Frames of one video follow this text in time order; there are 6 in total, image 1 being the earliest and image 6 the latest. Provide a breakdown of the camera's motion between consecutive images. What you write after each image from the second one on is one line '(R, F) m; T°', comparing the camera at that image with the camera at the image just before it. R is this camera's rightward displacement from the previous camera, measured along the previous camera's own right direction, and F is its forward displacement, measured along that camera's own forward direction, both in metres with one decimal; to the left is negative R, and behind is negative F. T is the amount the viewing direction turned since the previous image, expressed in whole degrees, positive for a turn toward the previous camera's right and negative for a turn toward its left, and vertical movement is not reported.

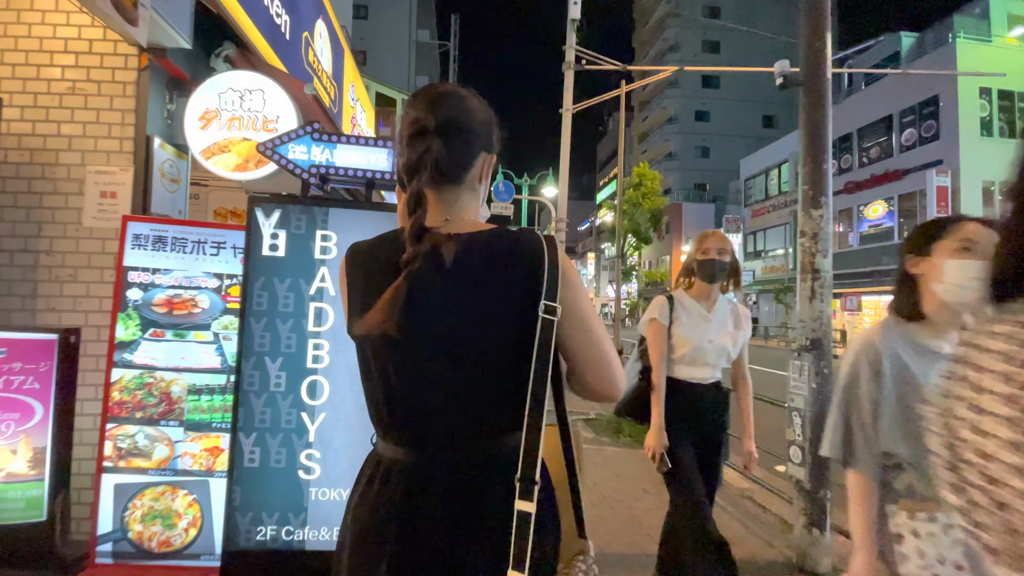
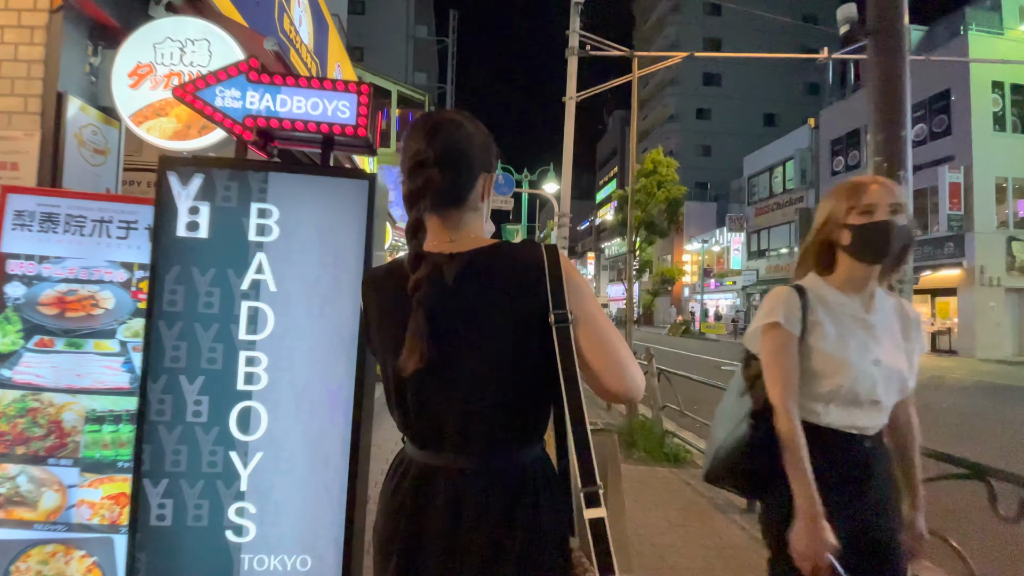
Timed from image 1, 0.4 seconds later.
(0.0, +0.8) m; 0°
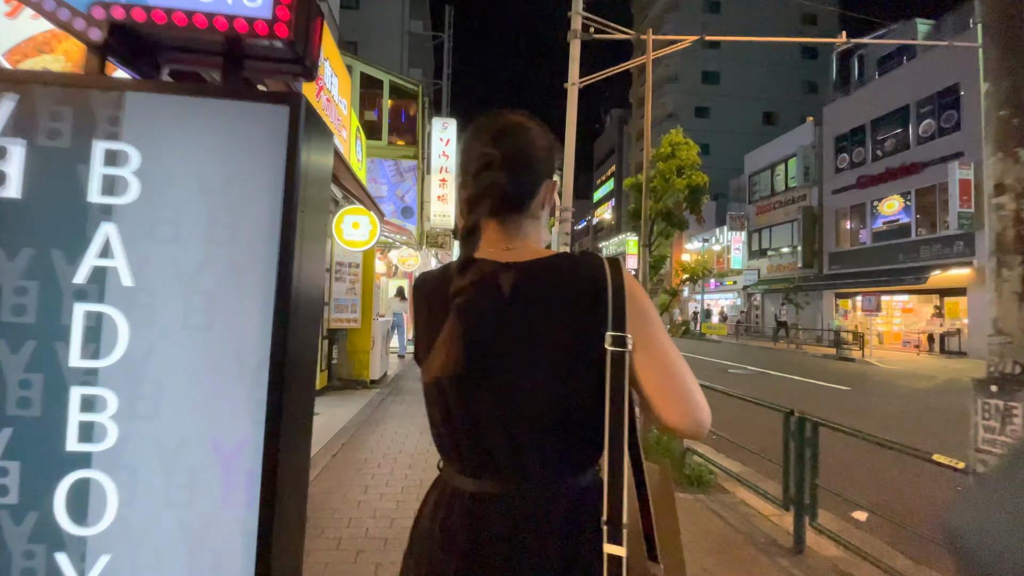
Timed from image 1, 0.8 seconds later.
(0.0, +0.9) m; 0°
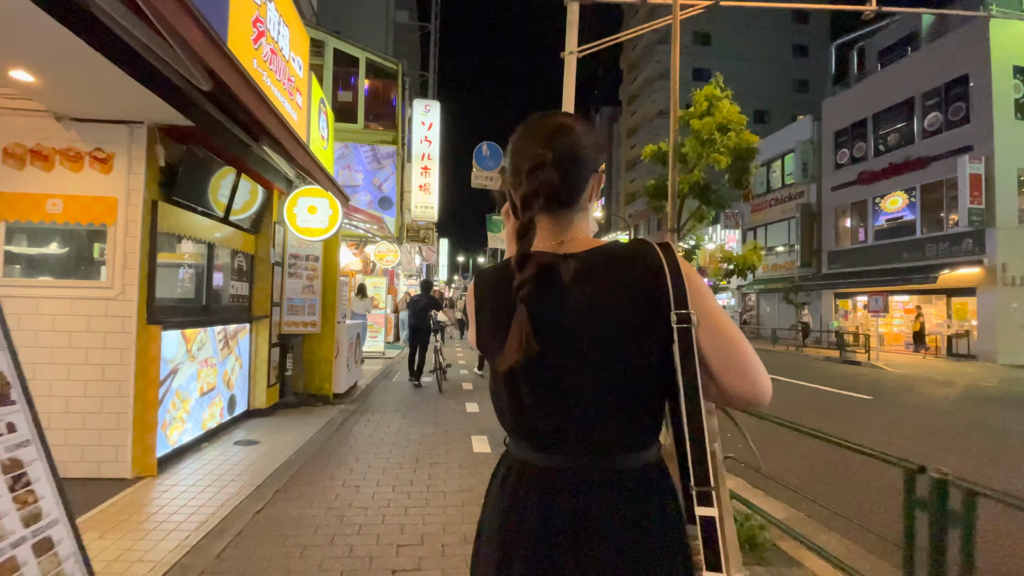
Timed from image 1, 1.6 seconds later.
(0.0, +1.6) m; +1°
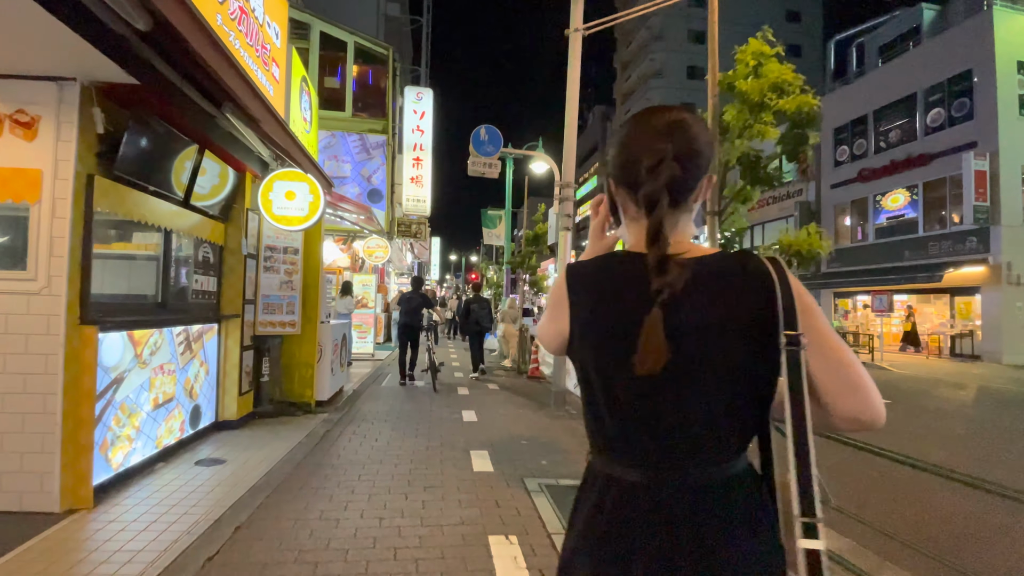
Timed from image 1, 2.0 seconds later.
(-0.1, +0.8) m; +1°
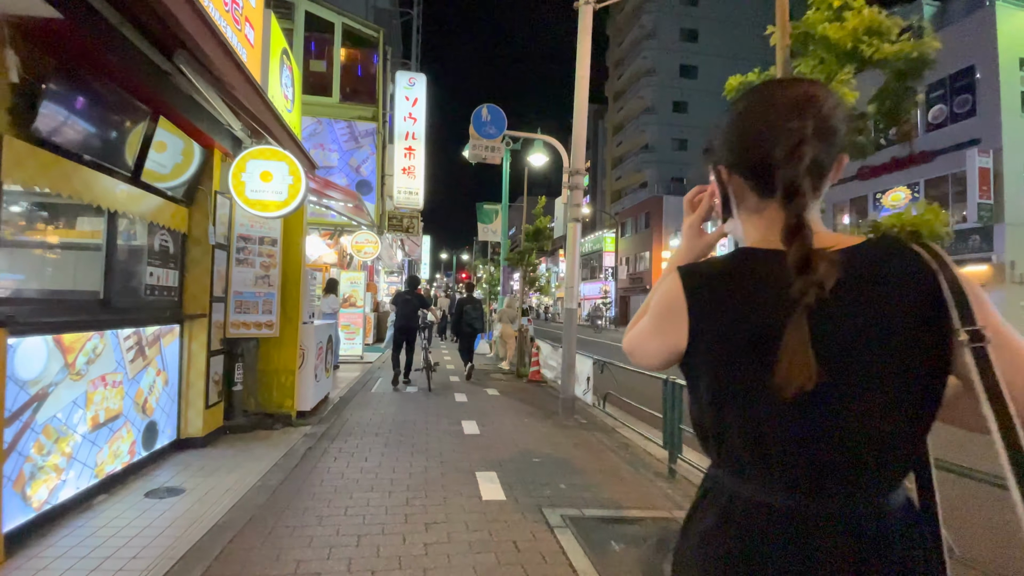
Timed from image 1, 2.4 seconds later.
(-0.2, +0.9) m; +1°
